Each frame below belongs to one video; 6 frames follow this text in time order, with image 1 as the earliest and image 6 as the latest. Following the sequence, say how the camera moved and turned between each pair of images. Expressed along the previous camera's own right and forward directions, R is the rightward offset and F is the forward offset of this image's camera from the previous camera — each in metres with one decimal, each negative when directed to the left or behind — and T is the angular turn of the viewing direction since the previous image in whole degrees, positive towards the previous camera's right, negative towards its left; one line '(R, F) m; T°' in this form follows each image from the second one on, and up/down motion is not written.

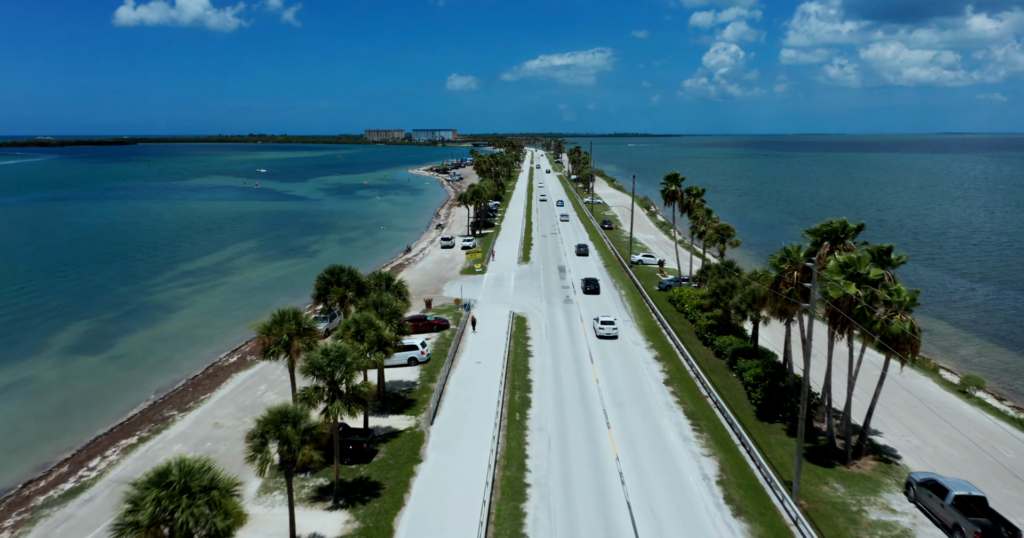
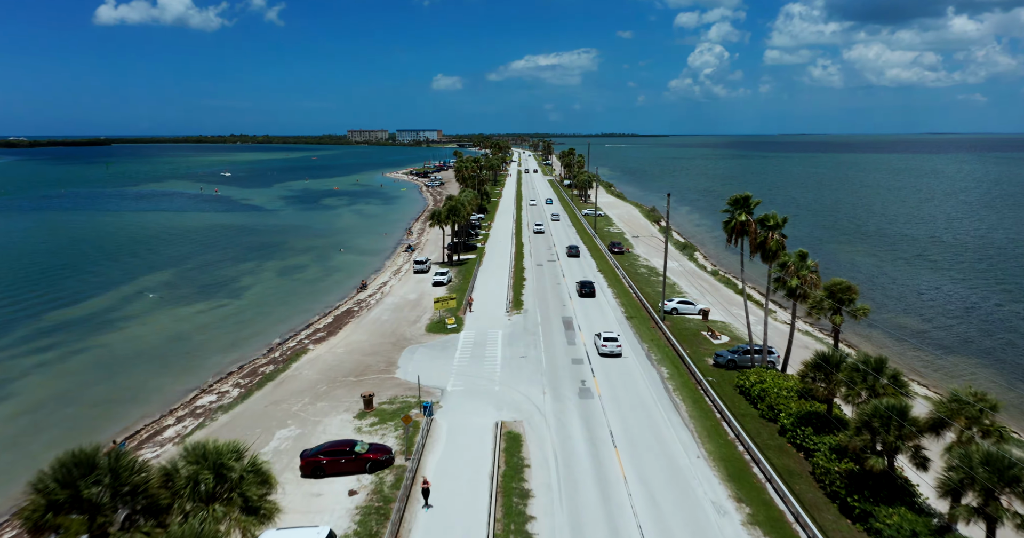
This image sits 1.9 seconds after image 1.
(0.0, +16.8) m; +1°
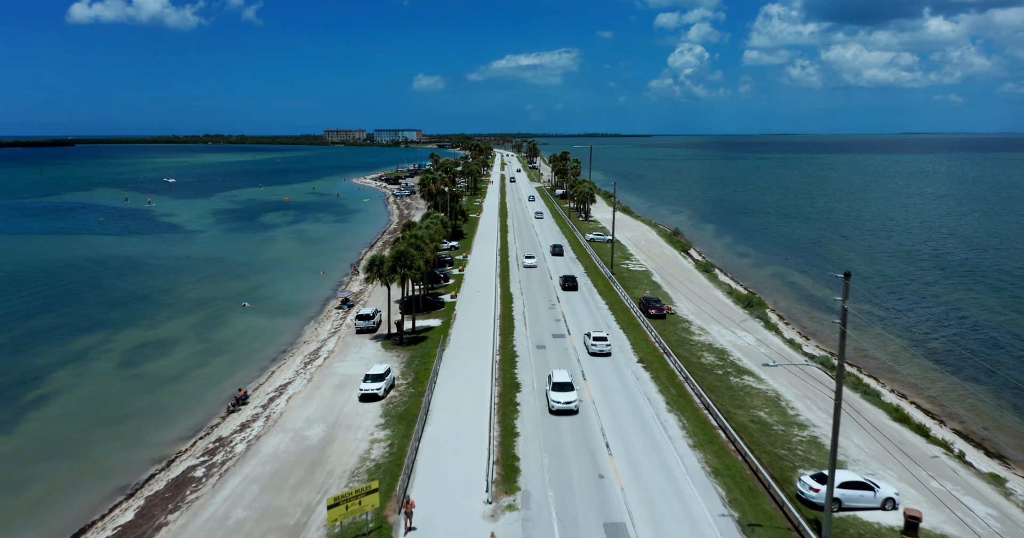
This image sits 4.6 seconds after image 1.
(-0.1, +23.3) m; +2°
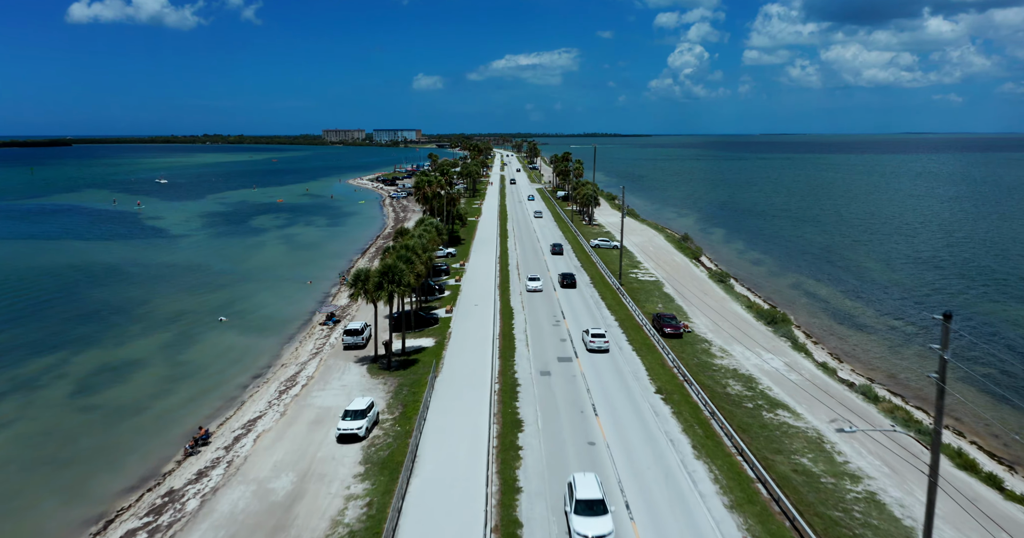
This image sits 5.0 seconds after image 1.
(-0.1, +4.3) m; 0°
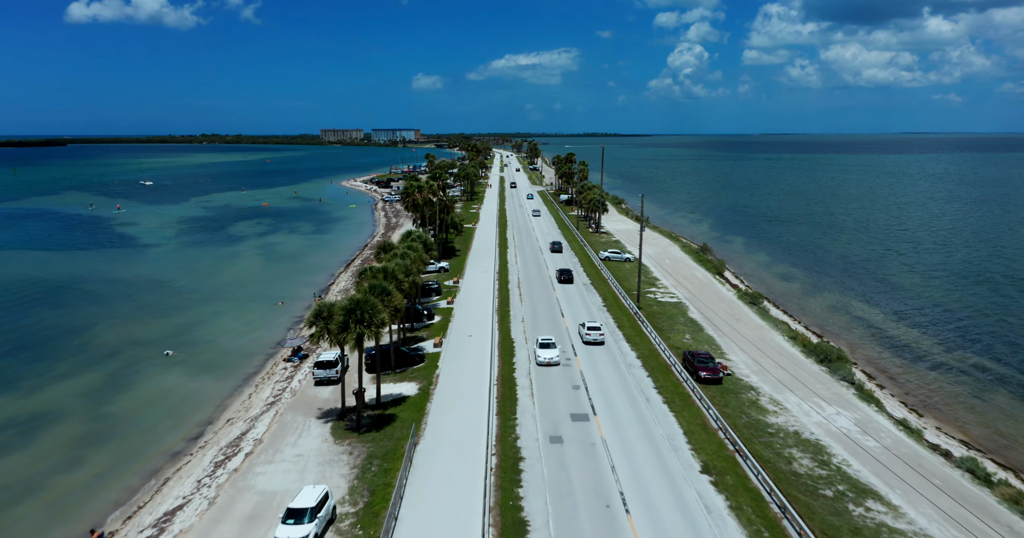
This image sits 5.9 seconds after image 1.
(-0.1, +7.5) m; 0°
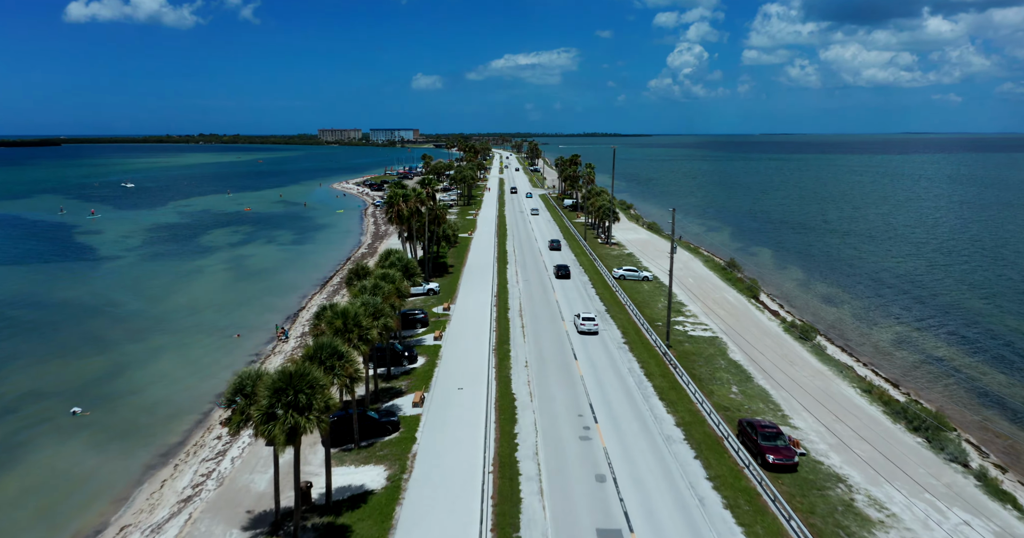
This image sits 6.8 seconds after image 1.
(-0.1, +8.6) m; 0°
